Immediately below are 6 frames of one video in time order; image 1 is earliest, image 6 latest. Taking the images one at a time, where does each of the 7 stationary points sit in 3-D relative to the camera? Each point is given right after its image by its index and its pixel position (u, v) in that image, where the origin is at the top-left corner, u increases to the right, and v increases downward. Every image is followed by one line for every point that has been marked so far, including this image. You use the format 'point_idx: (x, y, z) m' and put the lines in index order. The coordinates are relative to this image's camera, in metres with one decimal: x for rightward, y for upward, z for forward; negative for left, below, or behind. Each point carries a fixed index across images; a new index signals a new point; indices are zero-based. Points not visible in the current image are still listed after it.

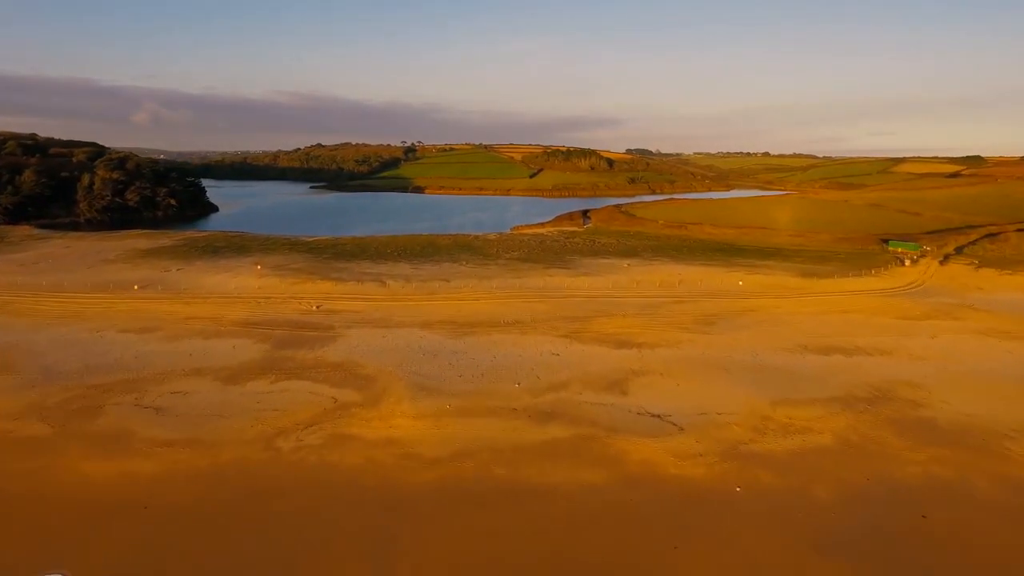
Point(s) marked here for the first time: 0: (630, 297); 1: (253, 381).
0: (+3.3, -0.3, +19.9) m
1: (-5.0, -1.8, +13.7) m
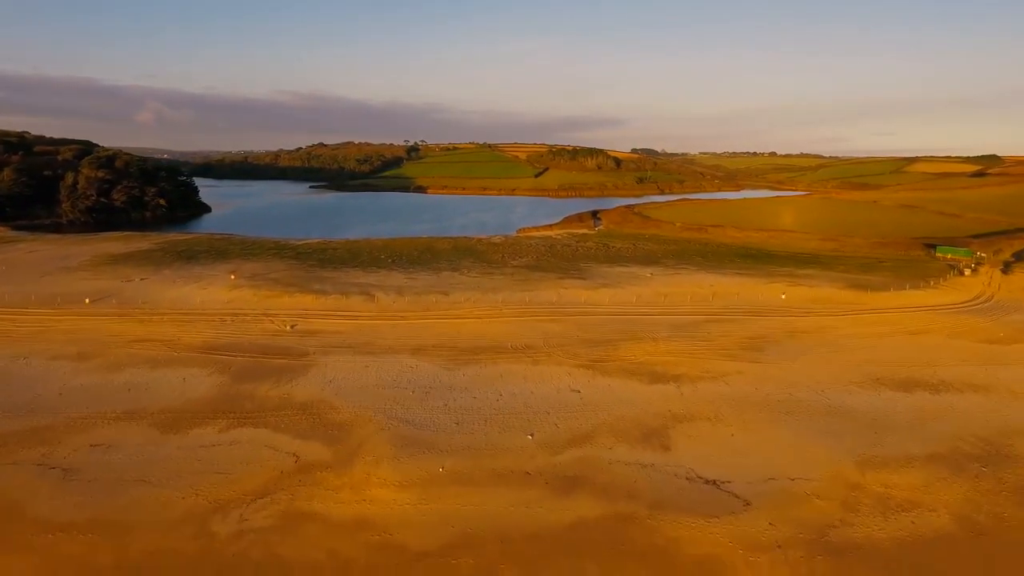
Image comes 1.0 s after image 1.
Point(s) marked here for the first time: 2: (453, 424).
0: (+3.5, -0.6, +17.0) m
1: (-4.9, -2.2, +10.9) m
2: (-0.9, -2.1, +10.9) m
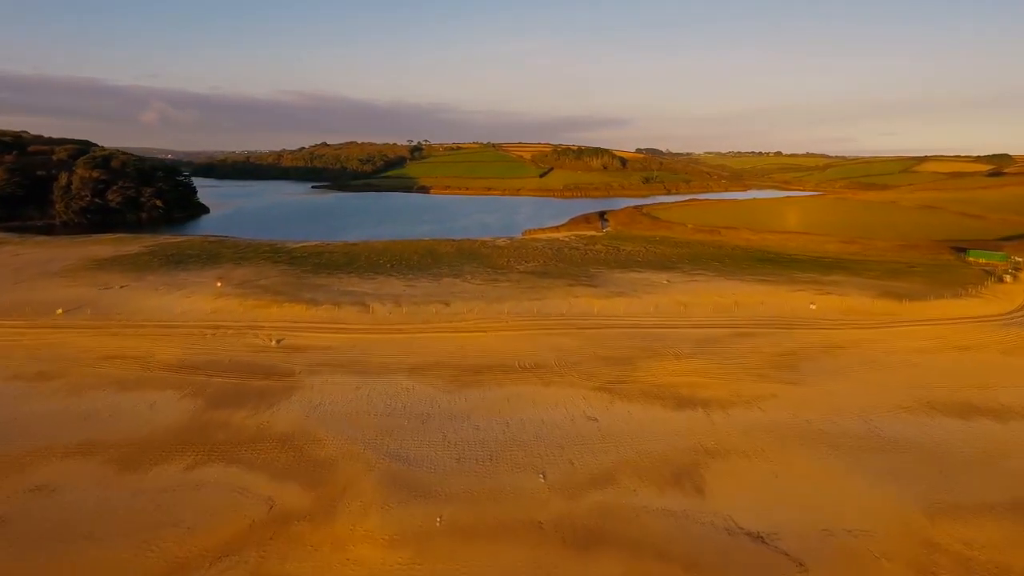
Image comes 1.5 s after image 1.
0: (+3.7, -0.9, +15.6) m
1: (-4.7, -2.4, +9.5) m
2: (-0.8, -2.3, +9.5) m
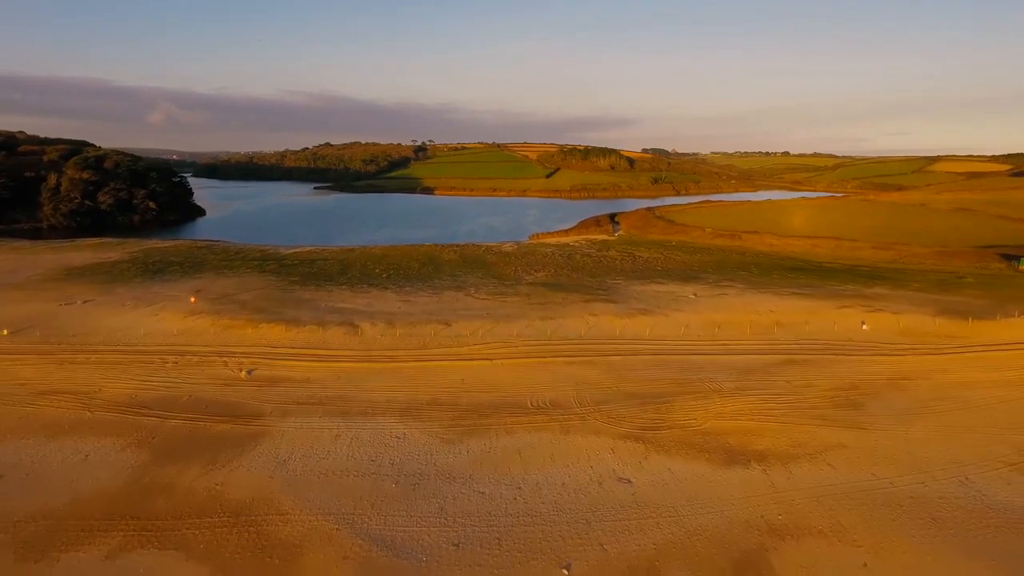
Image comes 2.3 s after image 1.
0: (+3.9, -1.2, +13.5) m
1: (-4.6, -2.8, +7.4) m
2: (-0.6, -2.7, +7.4) m
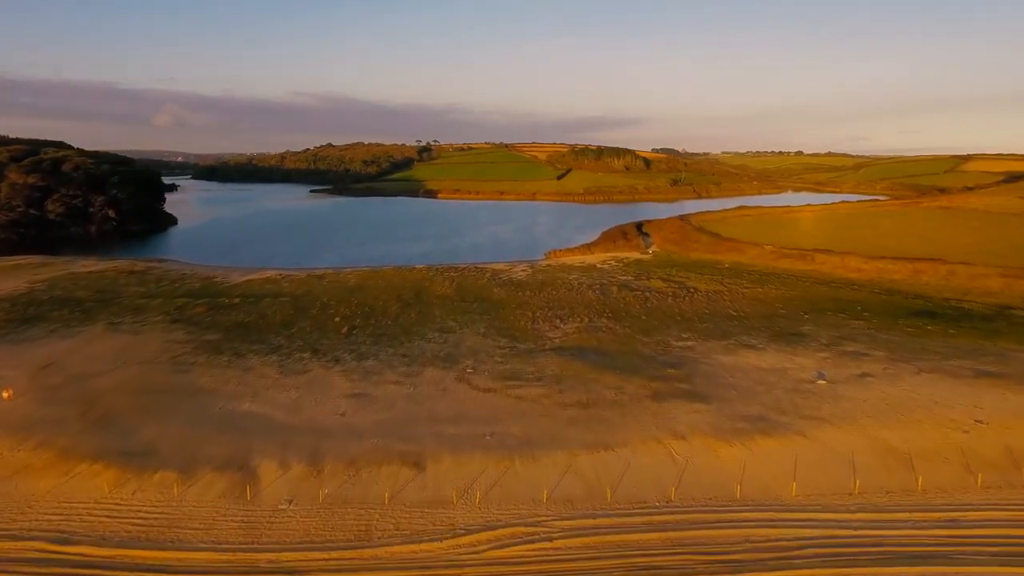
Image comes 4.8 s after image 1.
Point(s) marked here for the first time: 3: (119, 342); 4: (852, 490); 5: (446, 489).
0: (+4.1, -2.5, +6.6) m
1: (-4.4, -4.0, +0.7) m
2: (-0.4, -4.0, +0.6) m
3: (-7.9, -1.0, +14.3) m
4: (+3.7, -2.2, +7.9) m
5: (-0.7, -2.2, +7.8) m
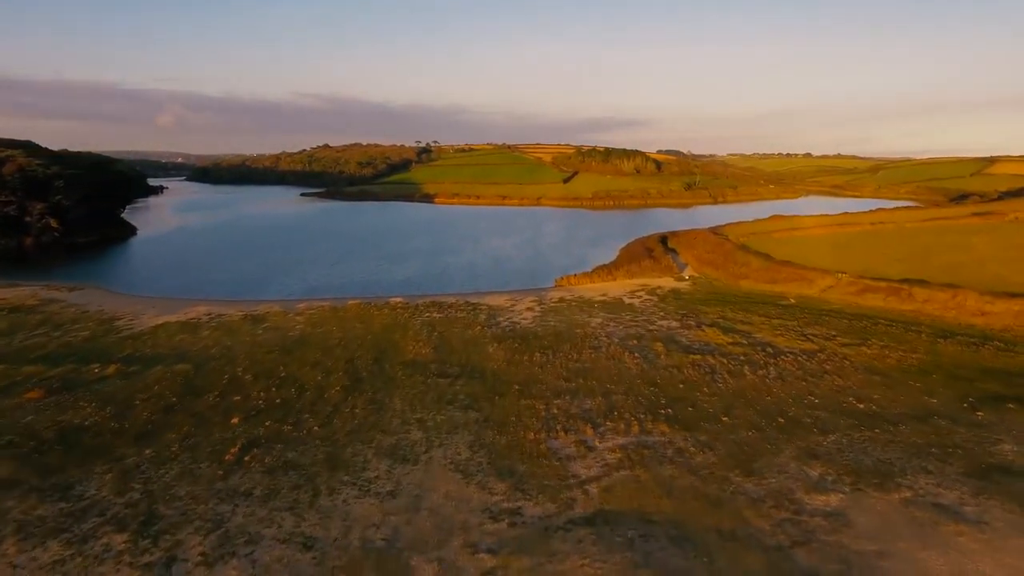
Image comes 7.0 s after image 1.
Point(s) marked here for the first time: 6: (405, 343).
0: (+4.1, -3.7, +0.3) m
1: (-4.4, -5.2, -5.6) m
2: (-0.5, -5.2, -5.7) m
3: (-7.9, -2.2, +8.1) m
4: (+3.7, -3.4, +1.6) m
5: (-0.7, -3.4, +1.5) m
6: (-2.3, -1.2, +15.3) m
